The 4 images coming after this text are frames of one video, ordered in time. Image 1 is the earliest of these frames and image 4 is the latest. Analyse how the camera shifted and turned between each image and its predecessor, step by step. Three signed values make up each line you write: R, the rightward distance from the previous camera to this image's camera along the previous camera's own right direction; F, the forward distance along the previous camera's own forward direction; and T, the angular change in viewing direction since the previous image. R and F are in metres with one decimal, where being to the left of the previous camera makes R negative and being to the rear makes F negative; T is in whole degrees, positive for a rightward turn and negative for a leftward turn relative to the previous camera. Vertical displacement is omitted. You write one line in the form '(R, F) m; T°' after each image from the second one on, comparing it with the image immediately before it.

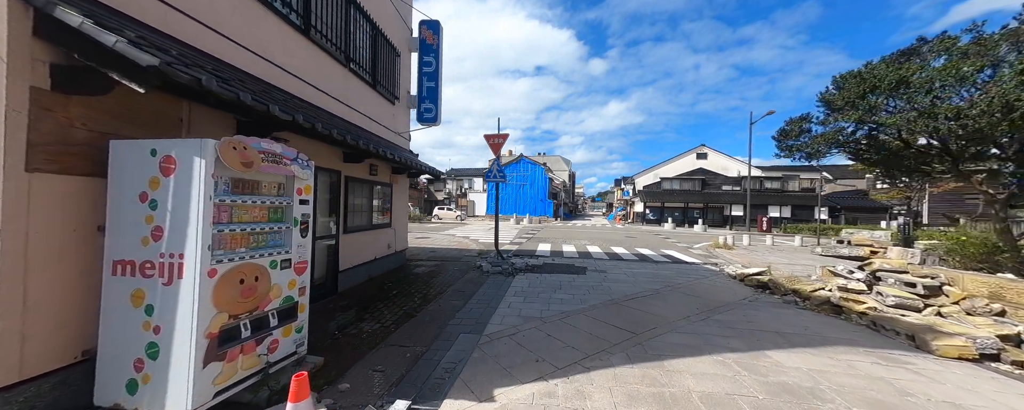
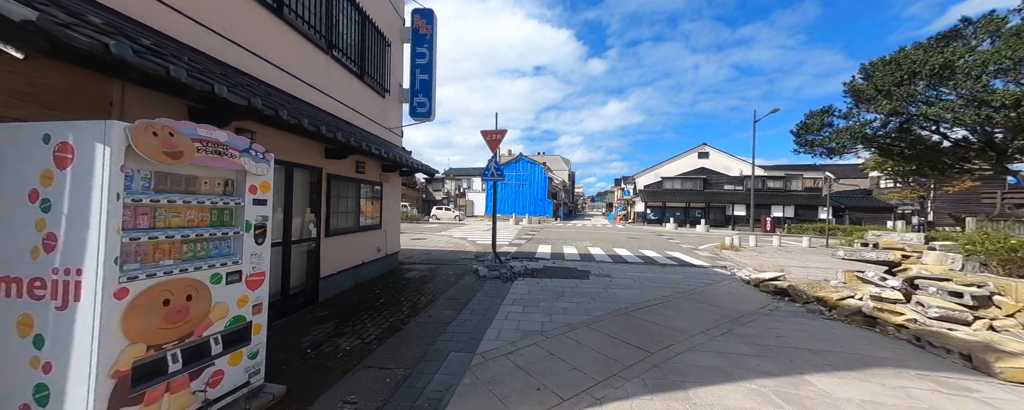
(0.0, +0.5) m; 0°
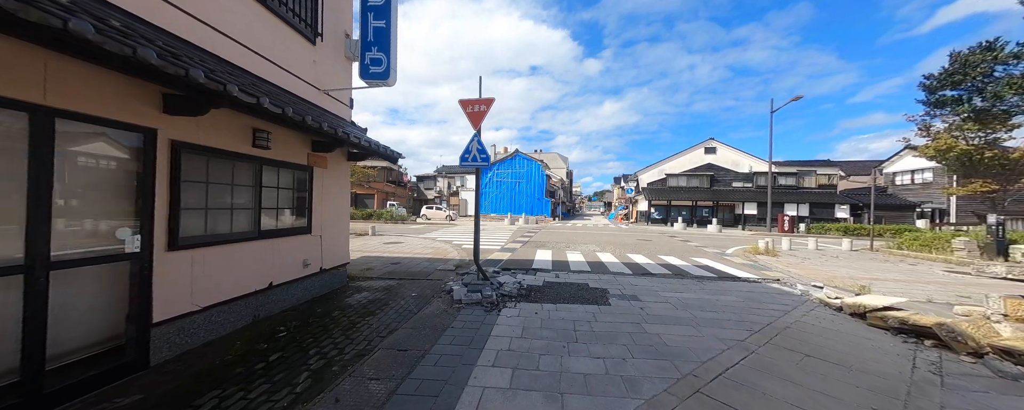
(+0.1, +2.0) m; +1°
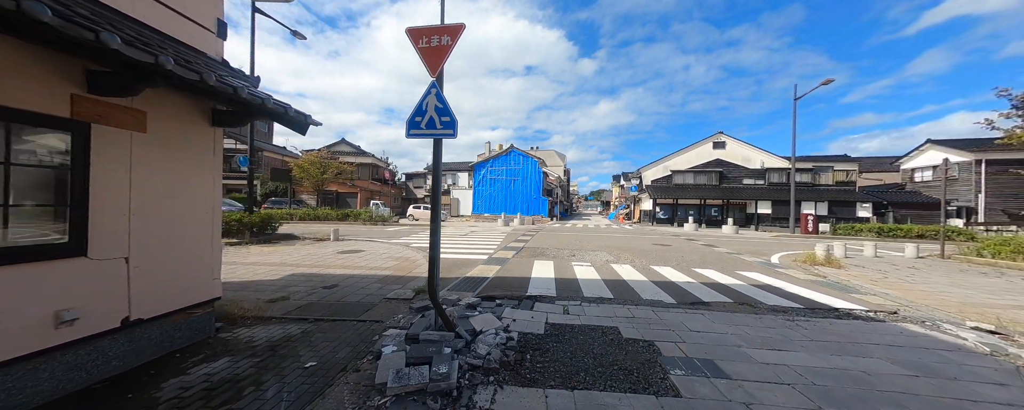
(+0.2, +2.3) m; +1°
